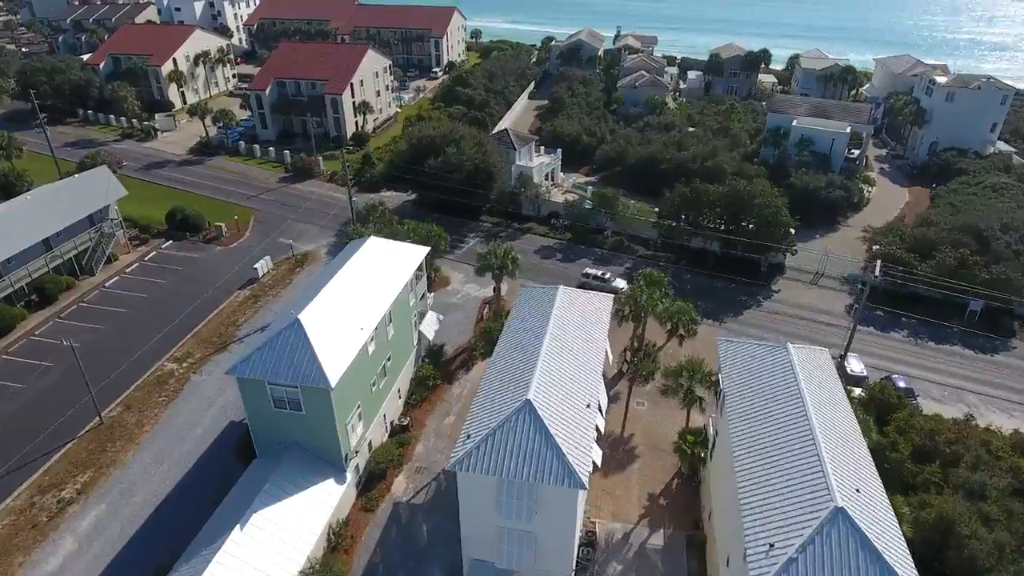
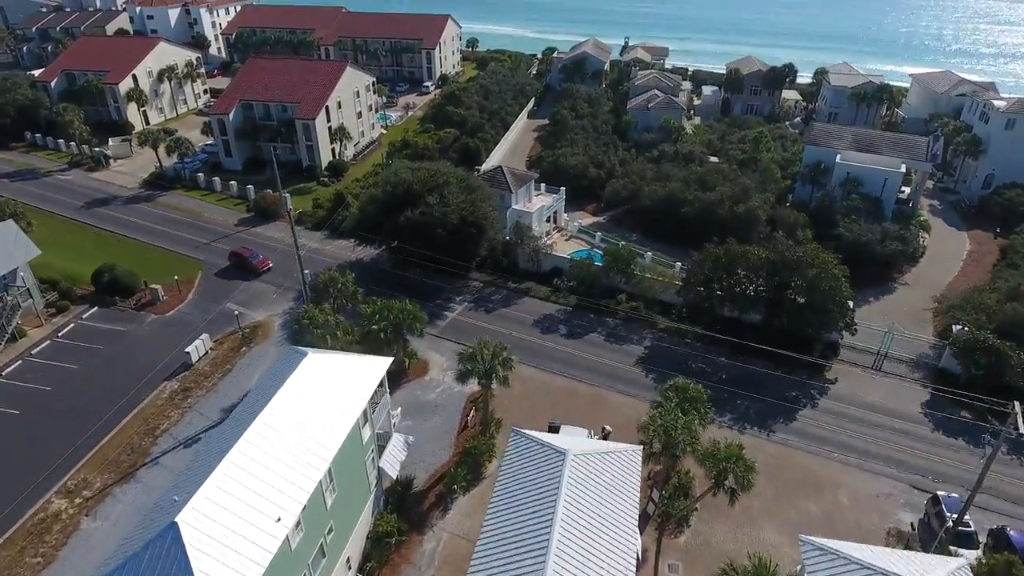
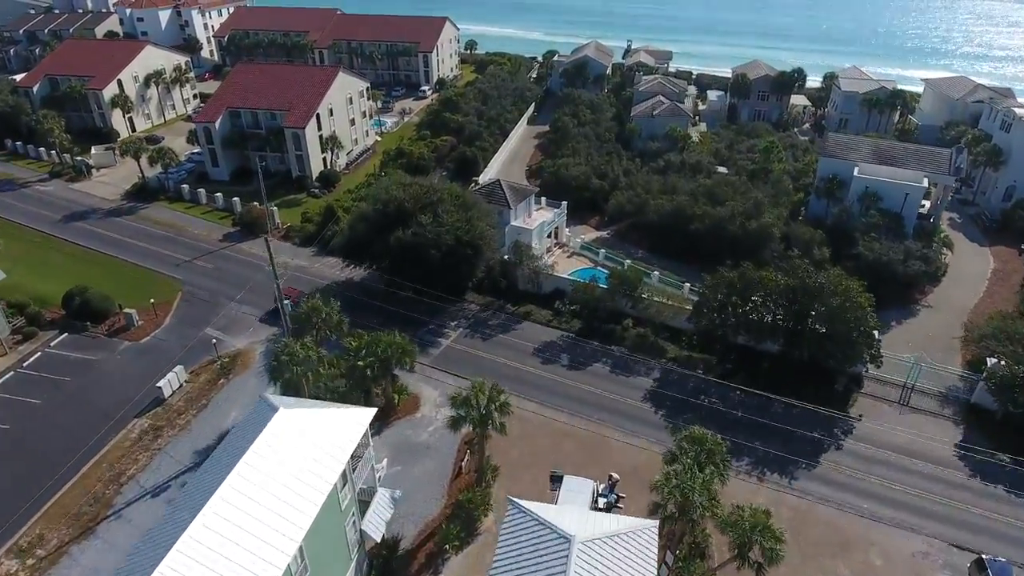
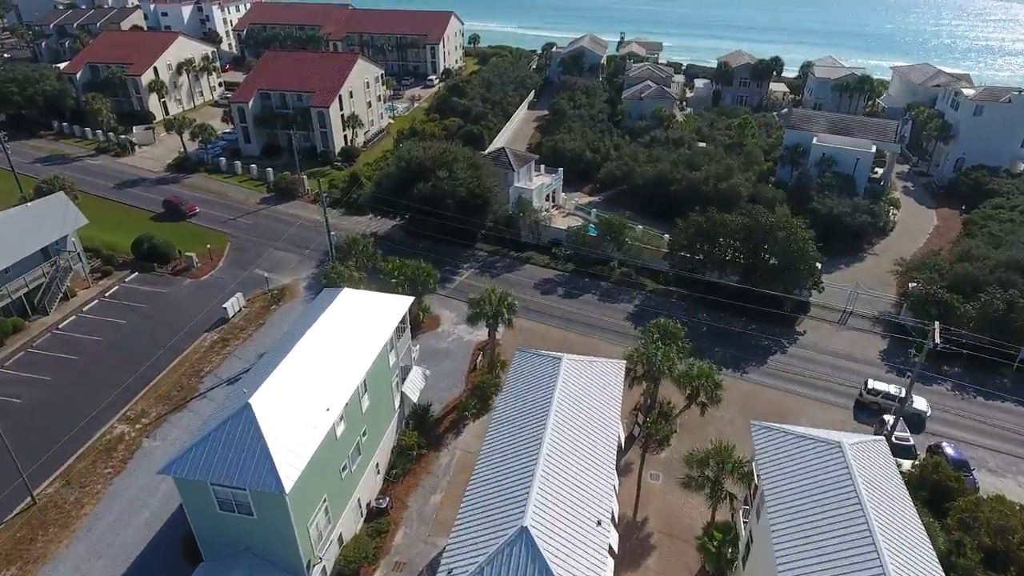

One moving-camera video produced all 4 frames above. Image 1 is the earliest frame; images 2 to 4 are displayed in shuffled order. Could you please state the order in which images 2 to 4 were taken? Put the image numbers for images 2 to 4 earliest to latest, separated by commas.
4, 2, 3
